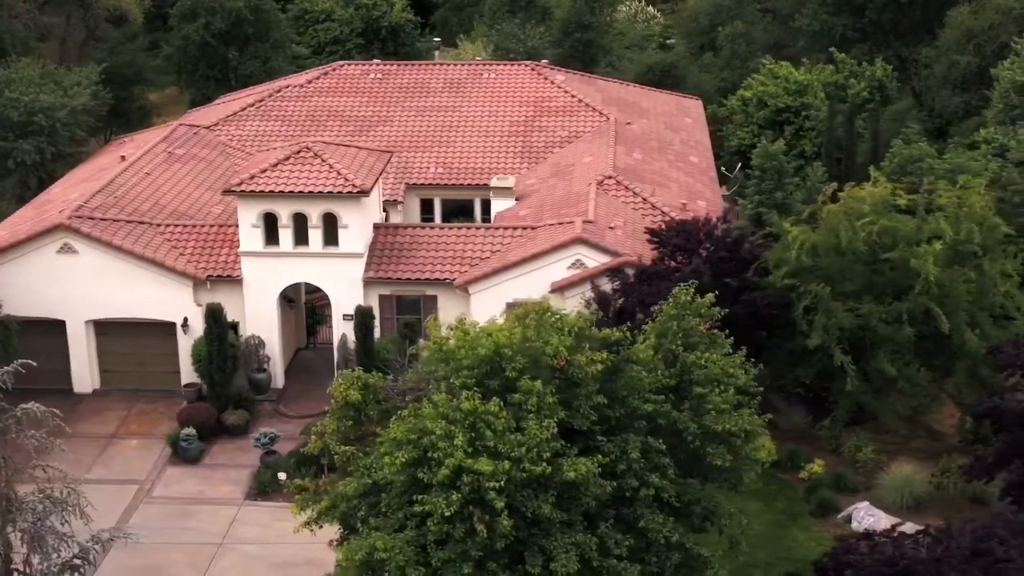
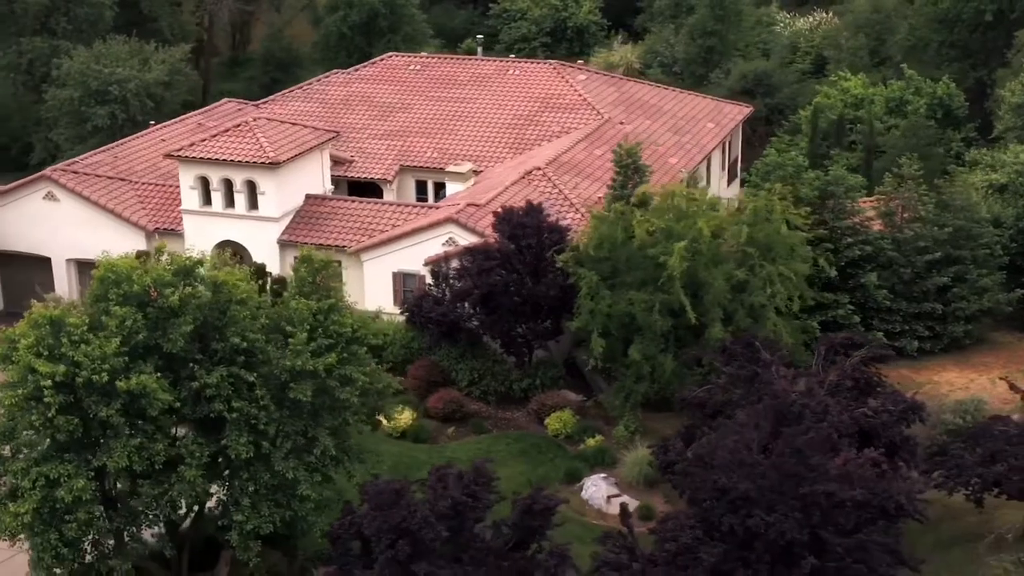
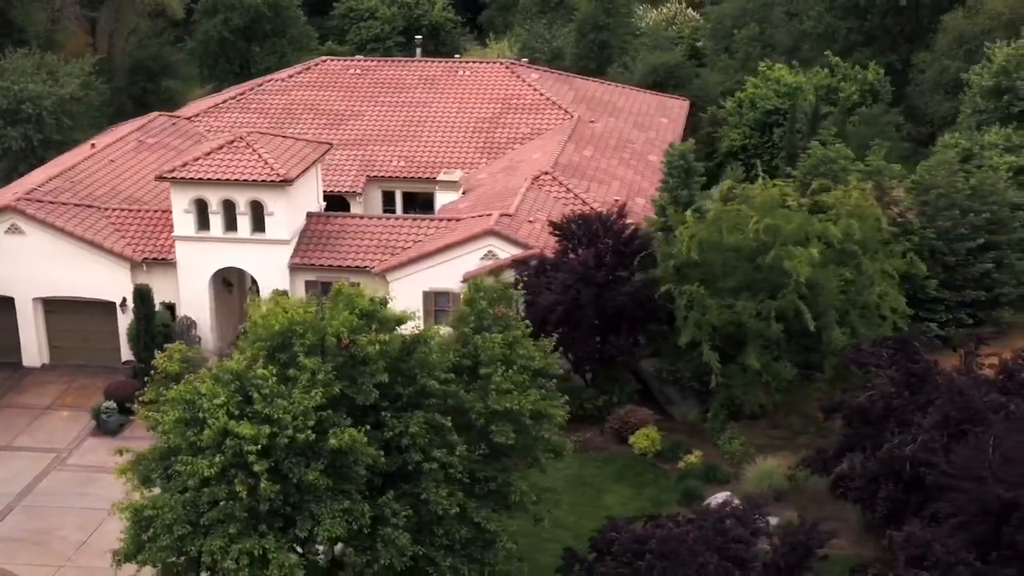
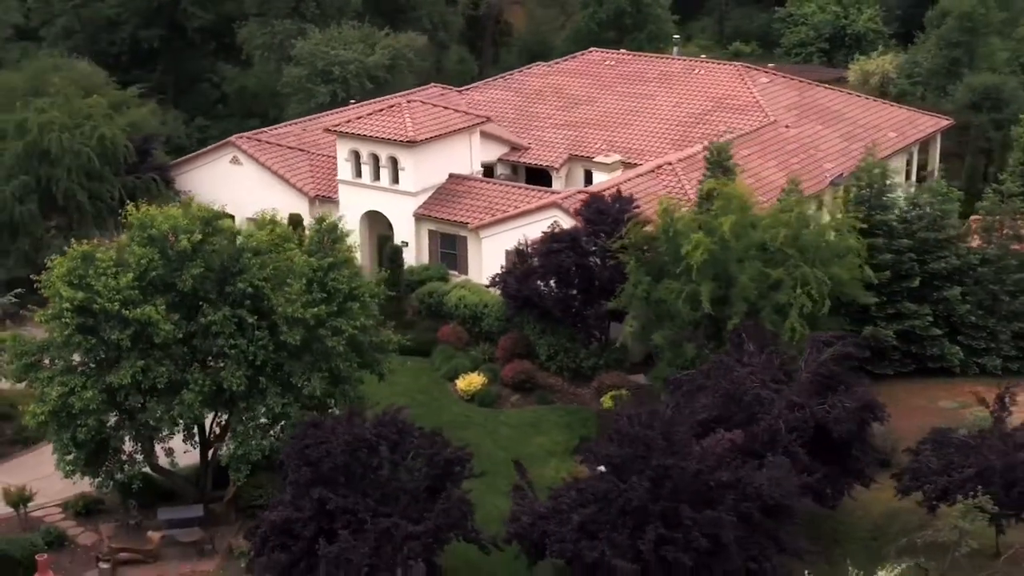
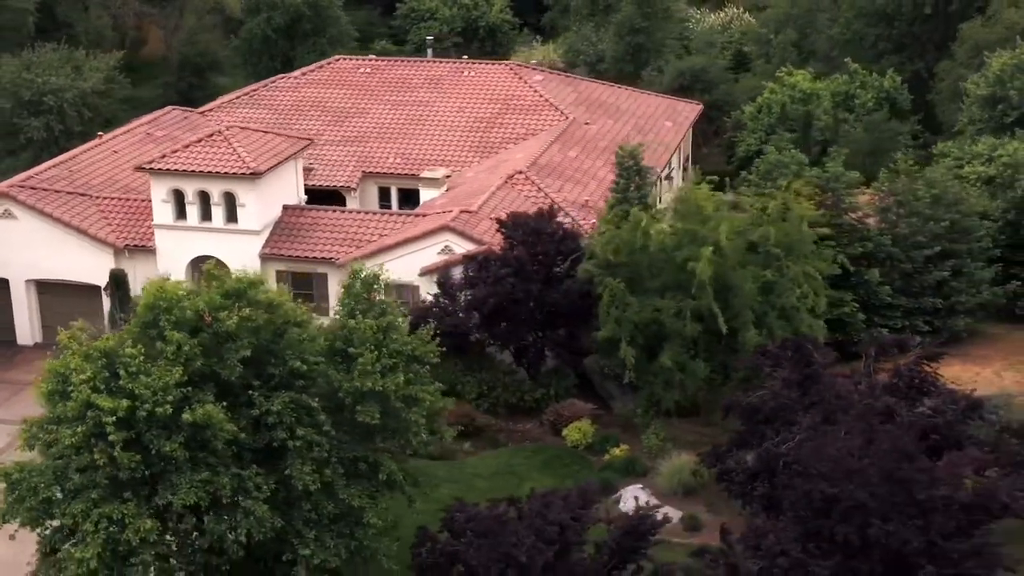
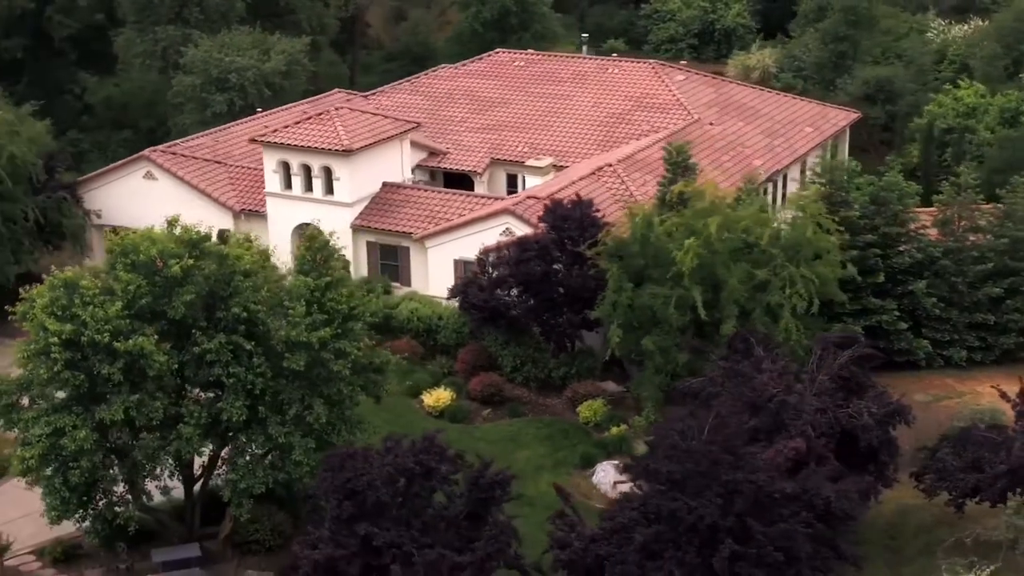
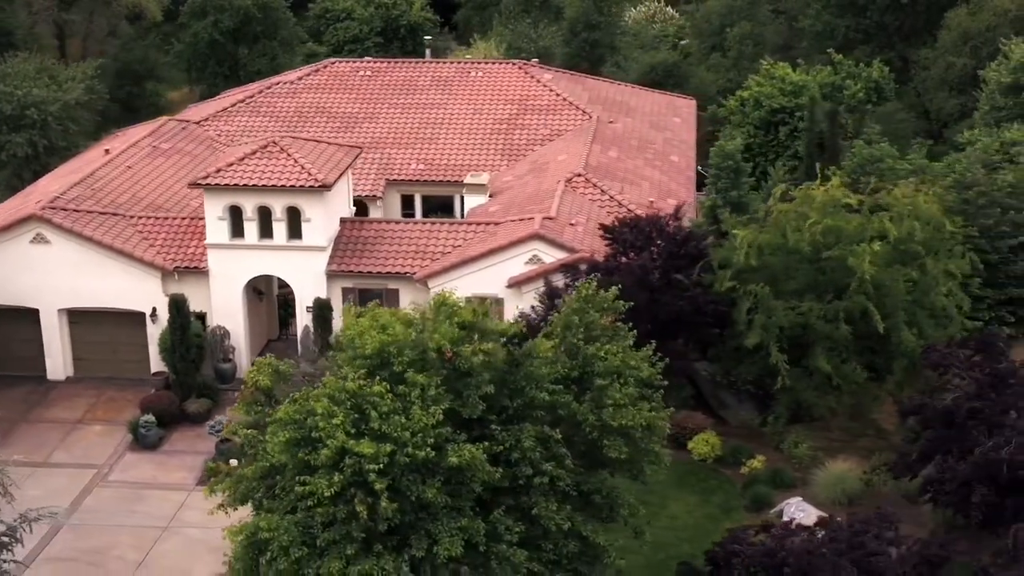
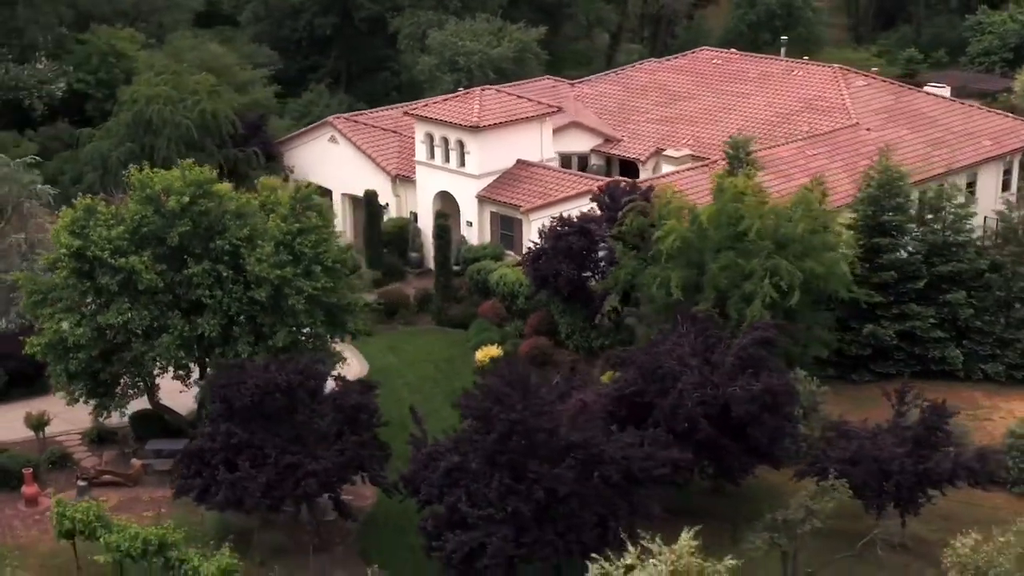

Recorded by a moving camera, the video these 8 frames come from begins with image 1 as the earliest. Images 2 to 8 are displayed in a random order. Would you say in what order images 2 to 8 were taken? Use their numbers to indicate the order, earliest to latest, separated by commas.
7, 3, 5, 2, 6, 4, 8
